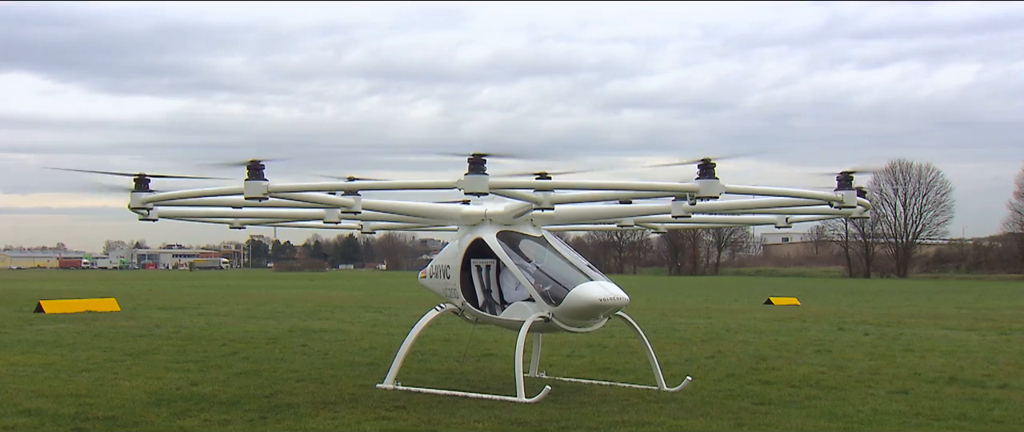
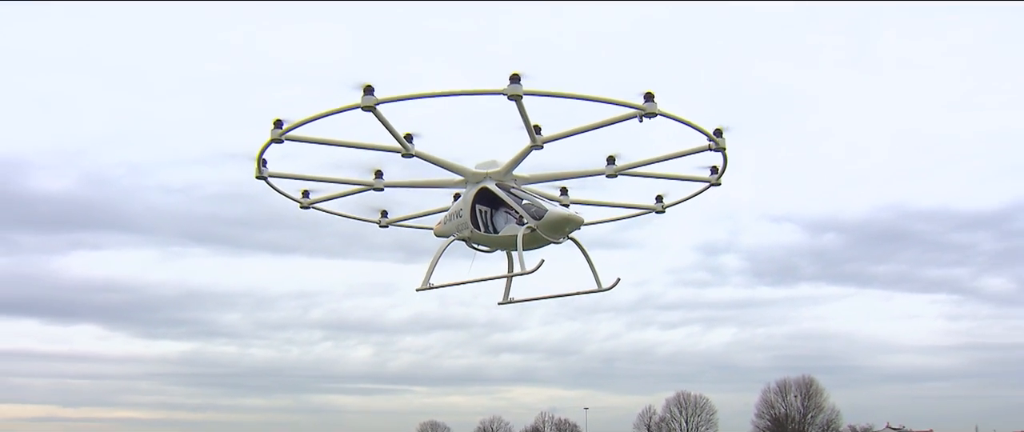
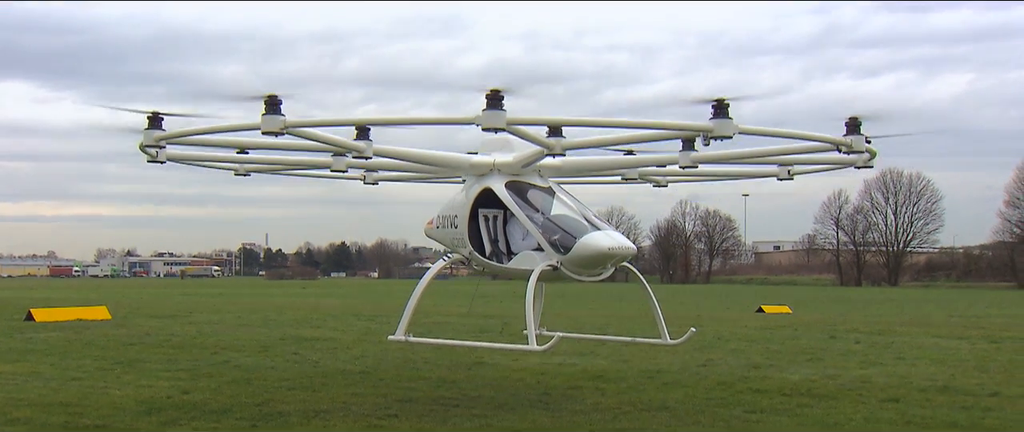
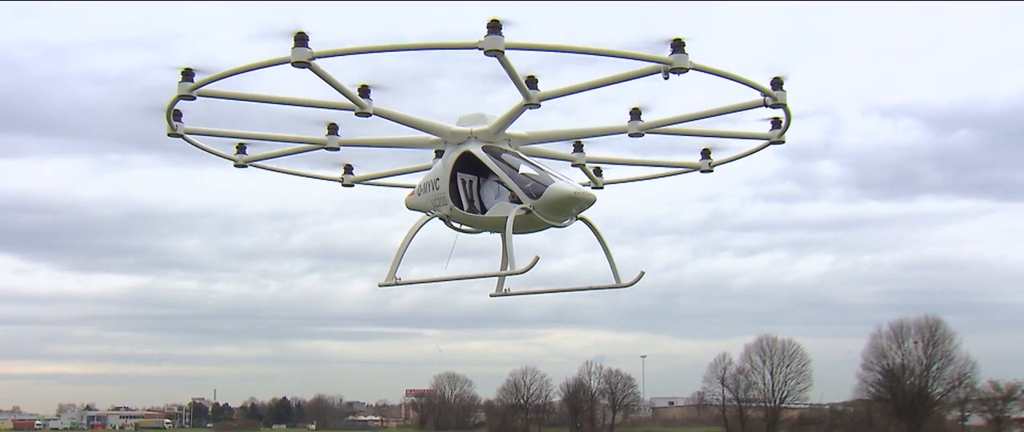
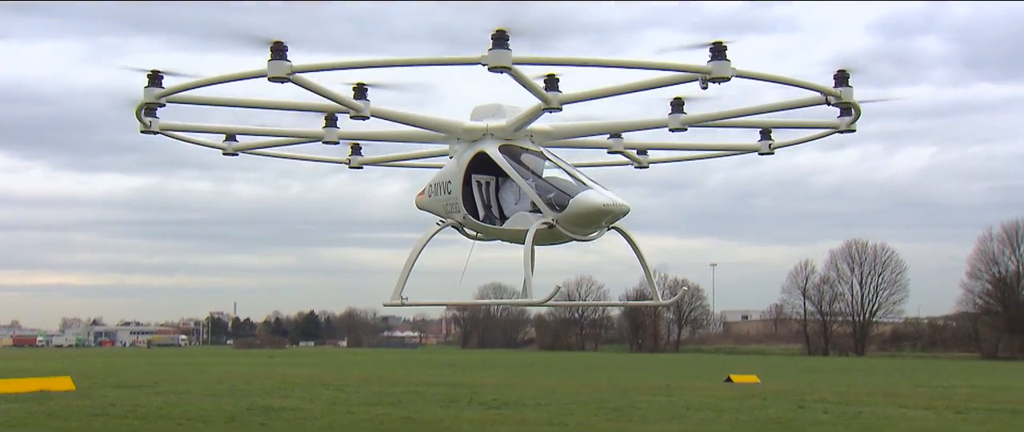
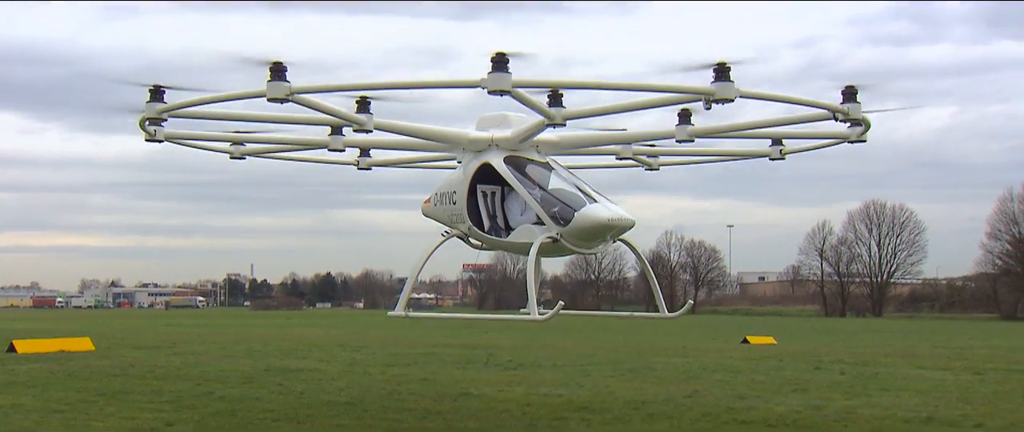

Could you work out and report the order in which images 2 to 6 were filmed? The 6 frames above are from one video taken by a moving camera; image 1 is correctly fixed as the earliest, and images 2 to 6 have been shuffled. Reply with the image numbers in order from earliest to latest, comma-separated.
3, 6, 5, 4, 2
